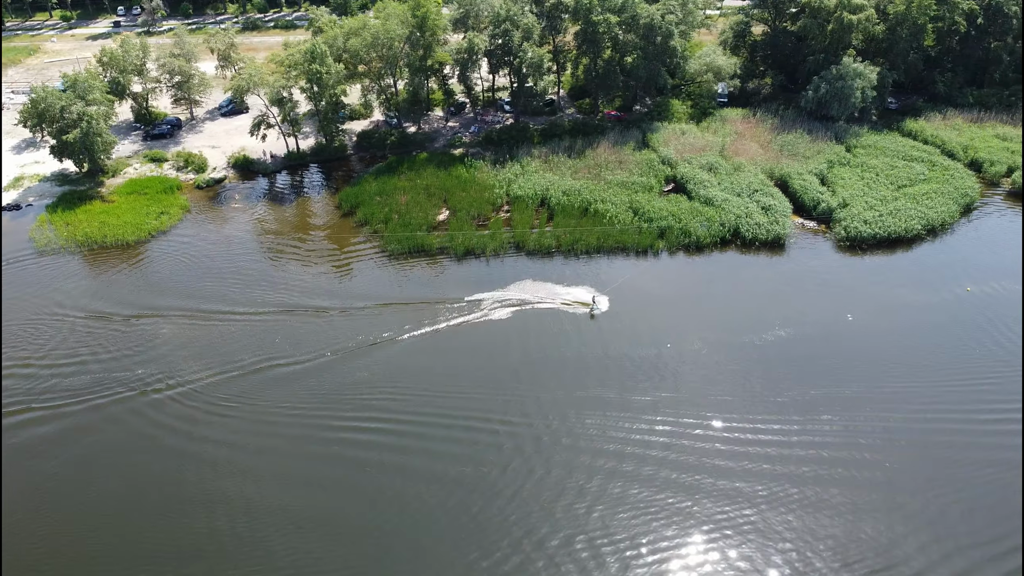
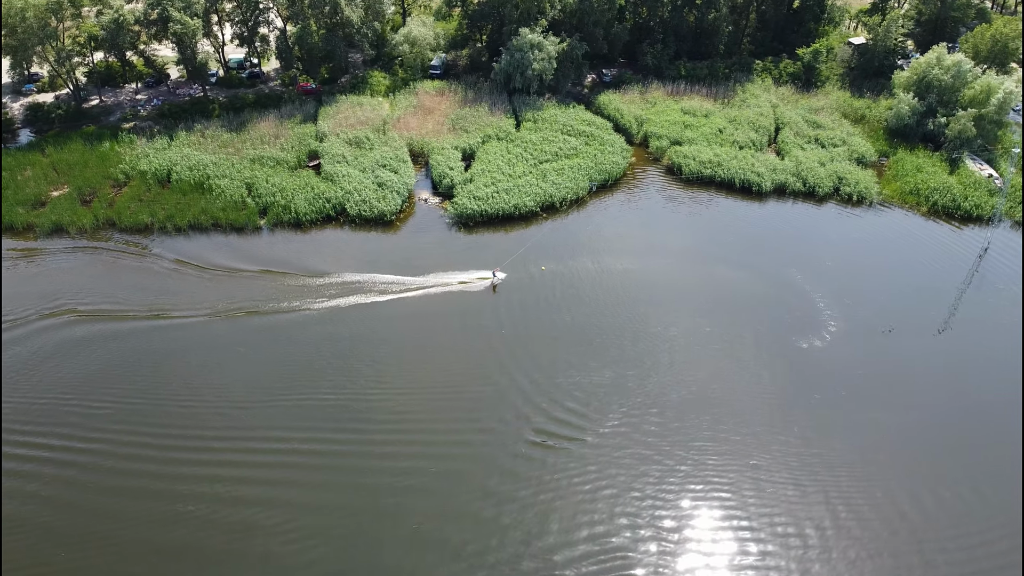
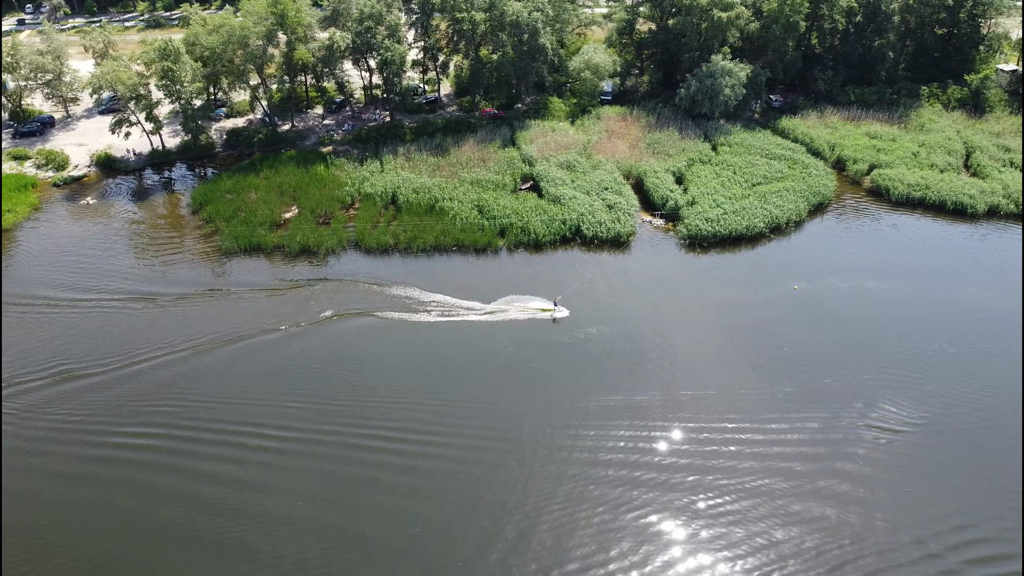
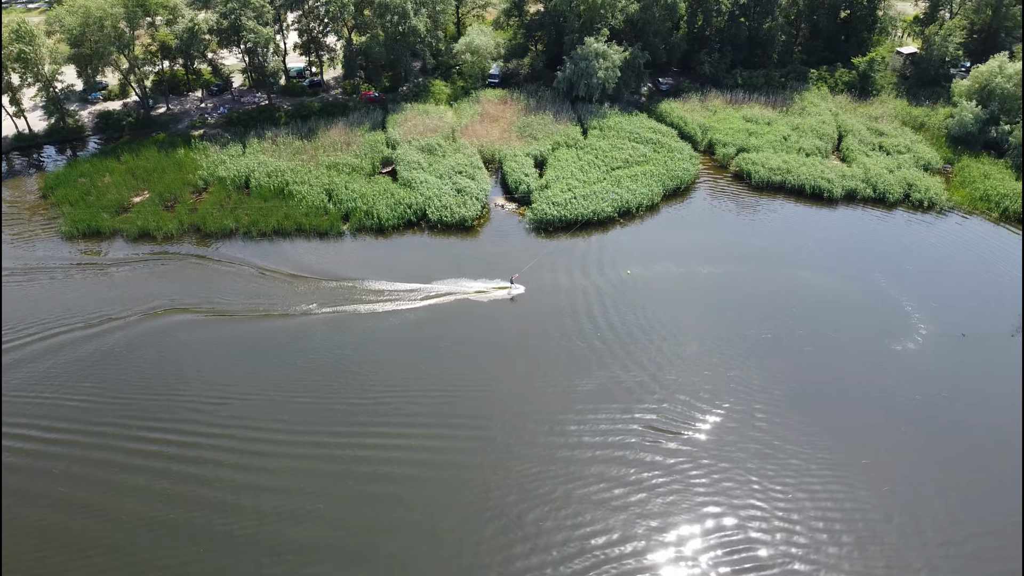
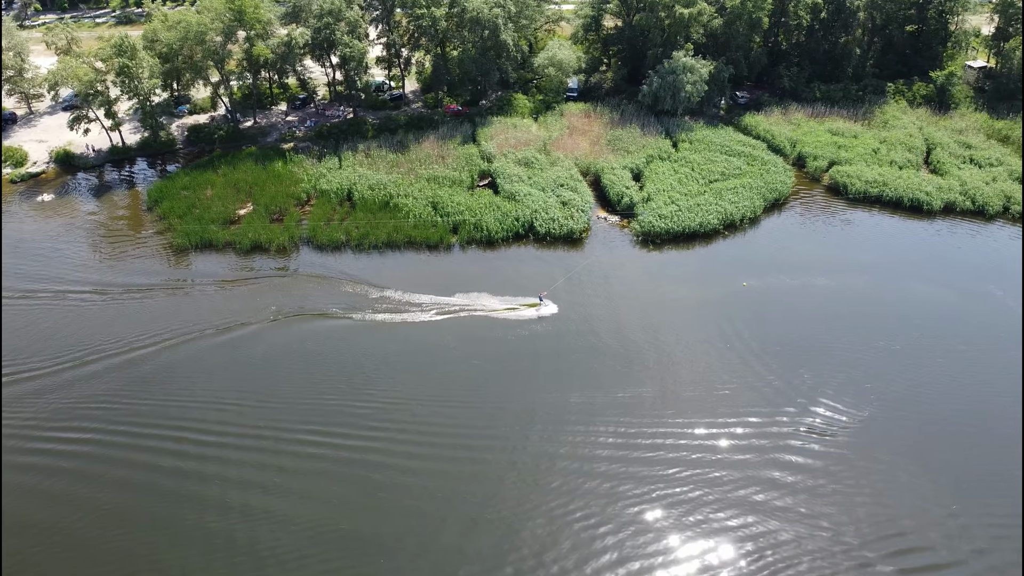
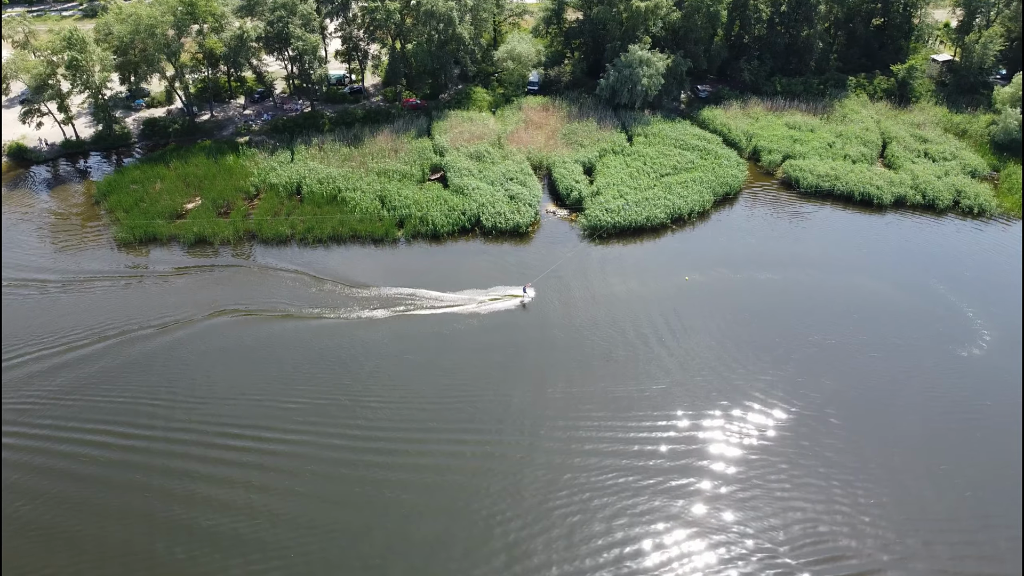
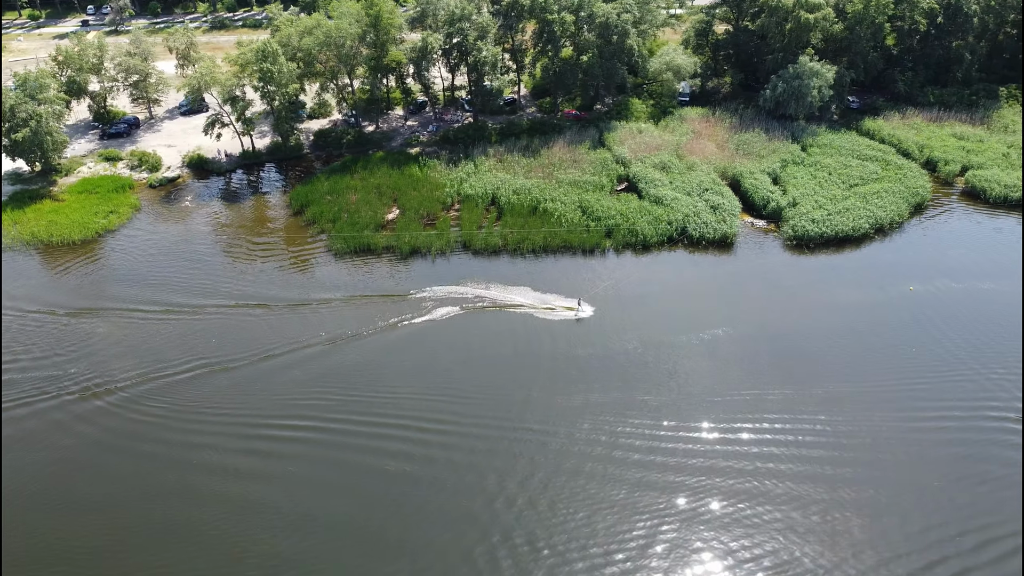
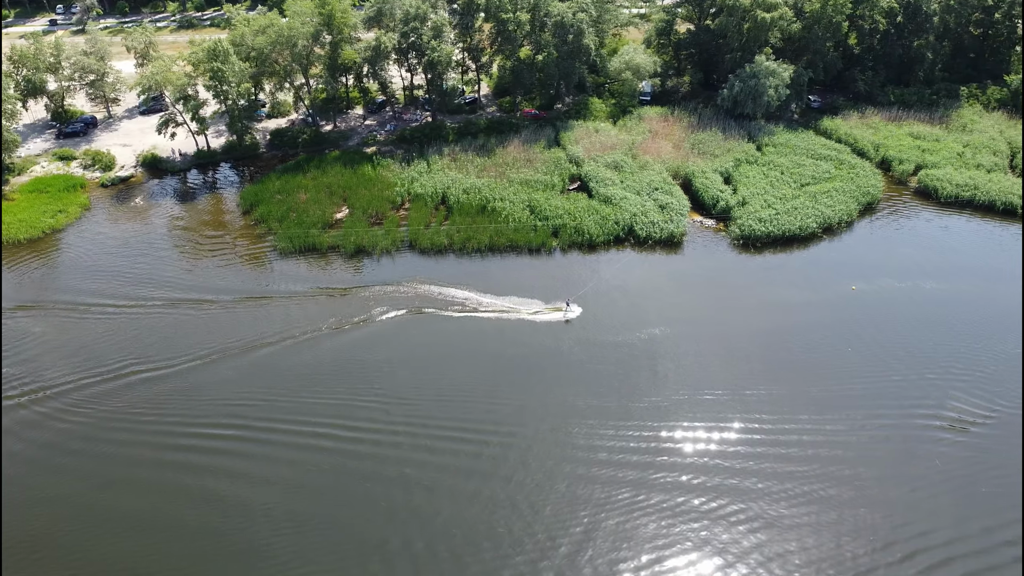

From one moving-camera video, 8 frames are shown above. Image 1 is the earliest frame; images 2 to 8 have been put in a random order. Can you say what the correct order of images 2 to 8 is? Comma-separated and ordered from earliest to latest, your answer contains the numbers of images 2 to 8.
7, 8, 3, 5, 6, 4, 2
